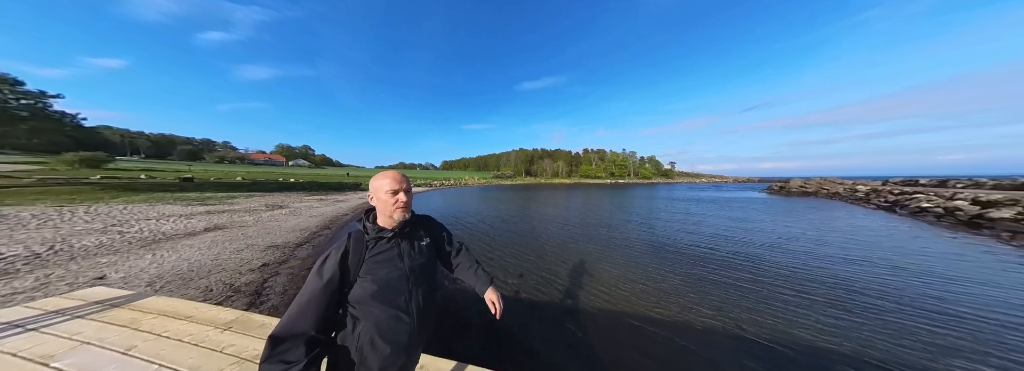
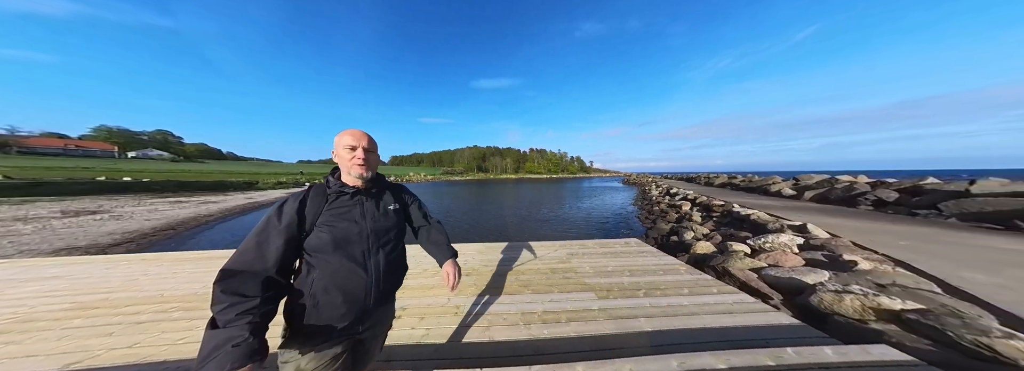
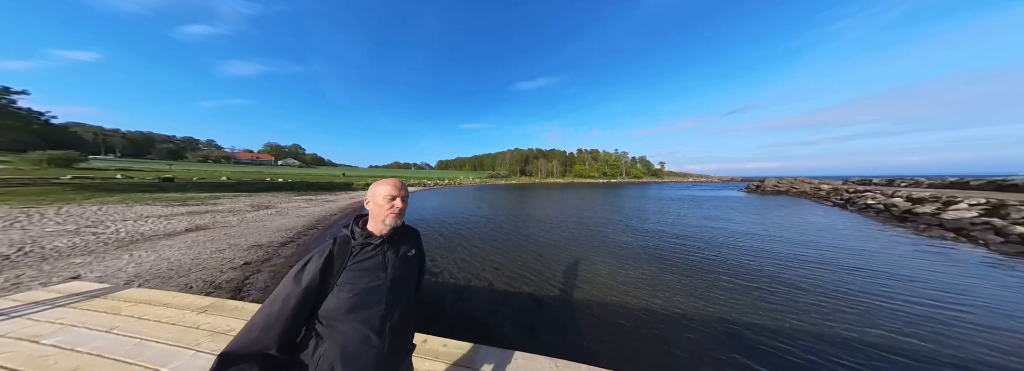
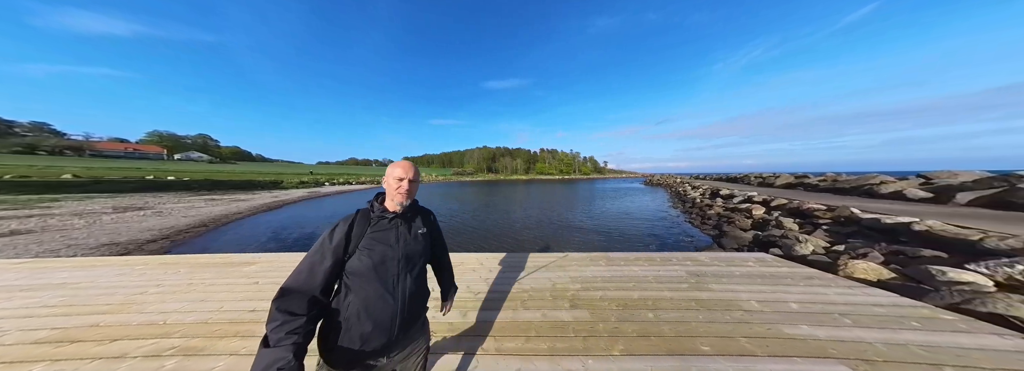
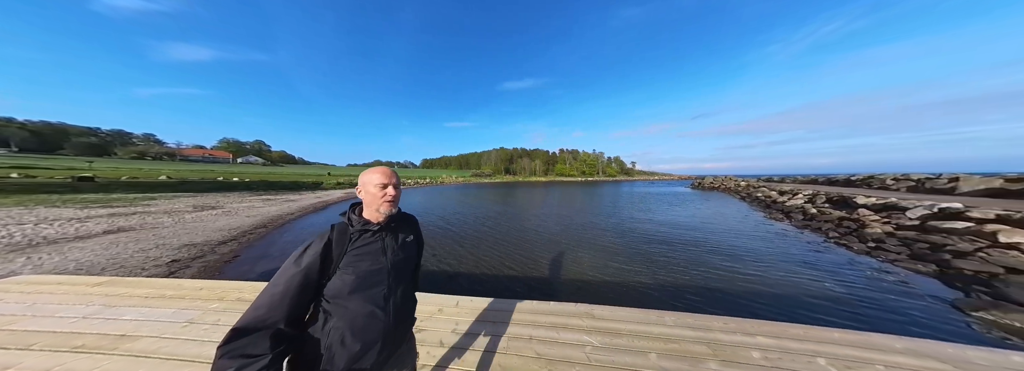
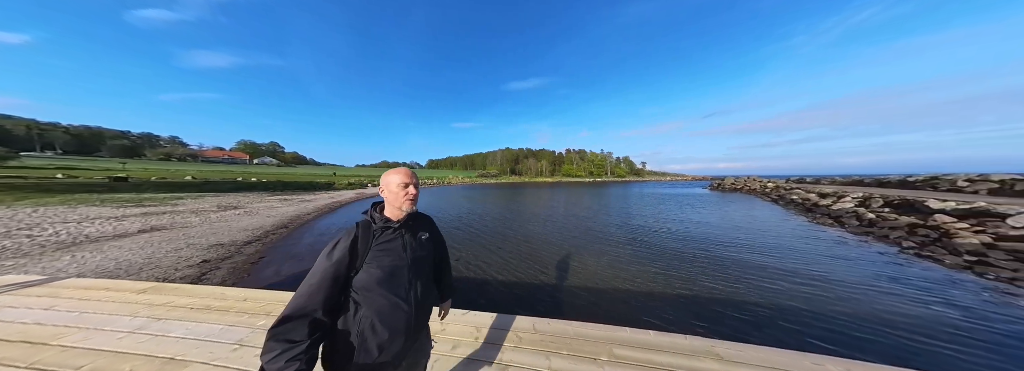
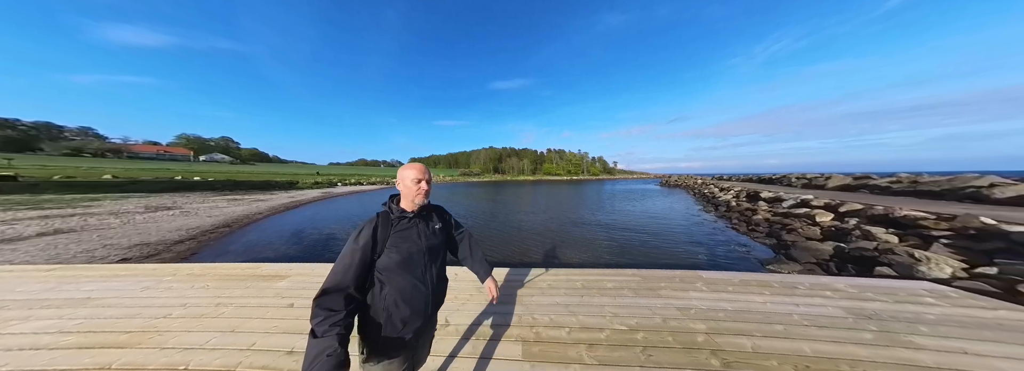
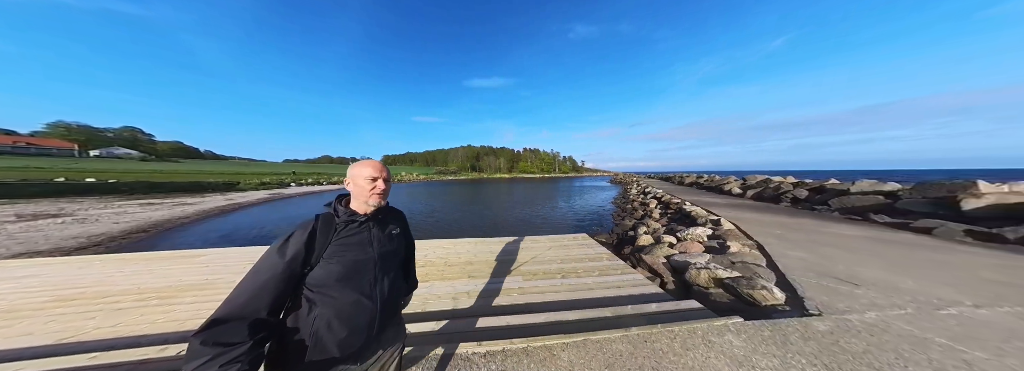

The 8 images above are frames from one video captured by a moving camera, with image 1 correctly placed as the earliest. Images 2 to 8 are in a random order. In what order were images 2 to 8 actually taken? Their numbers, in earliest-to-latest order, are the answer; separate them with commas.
3, 6, 5, 7, 4, 2, 8
